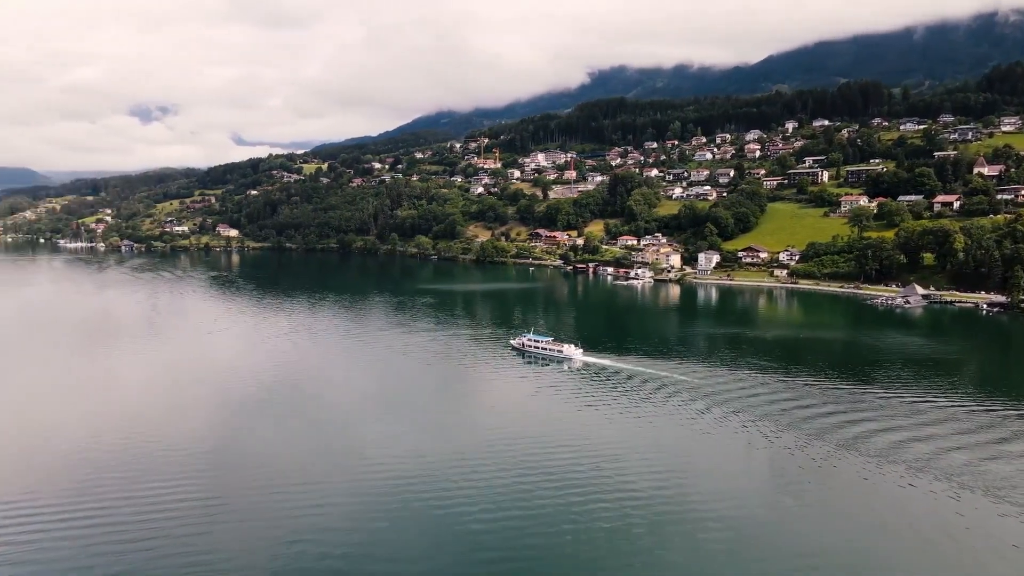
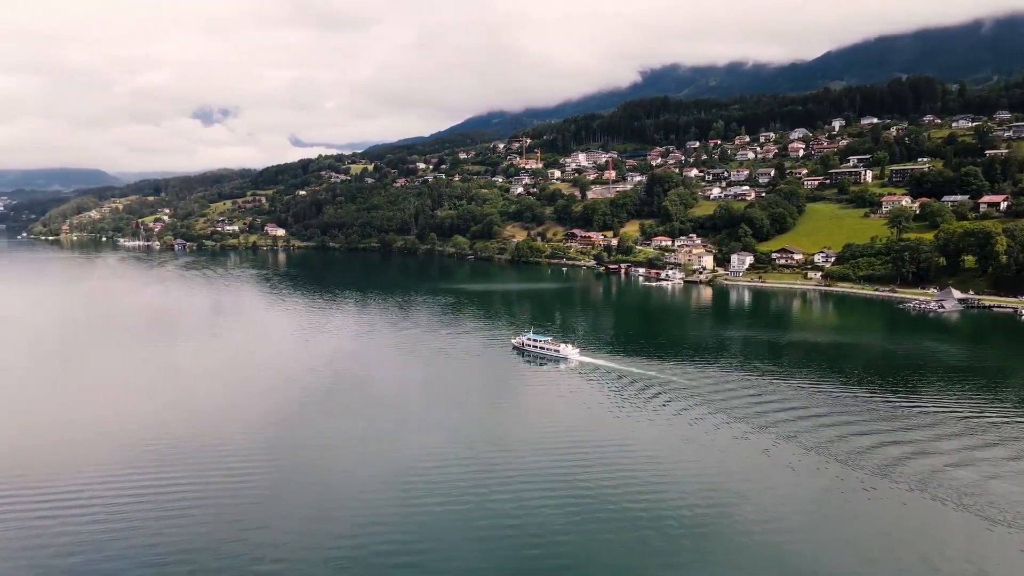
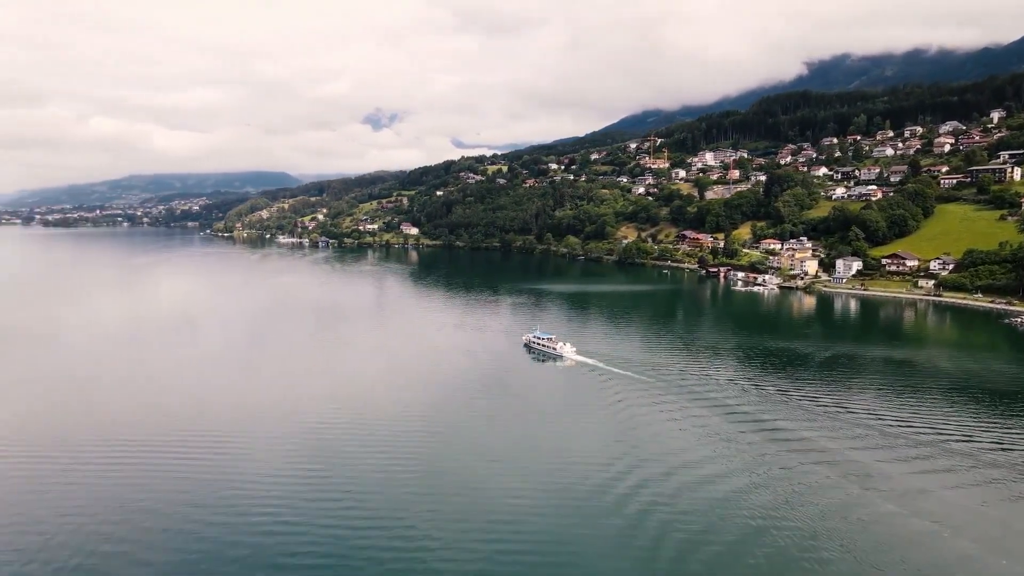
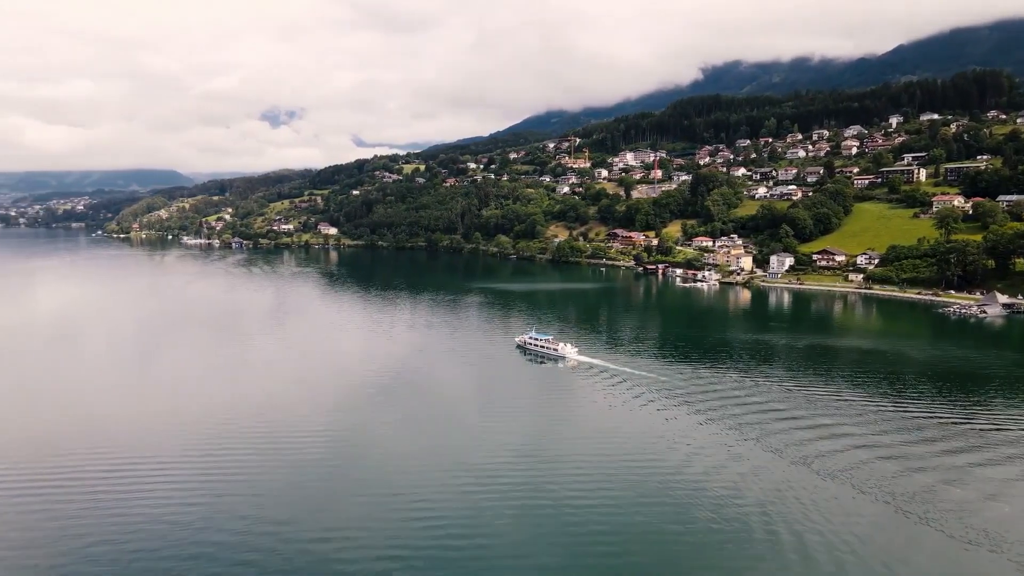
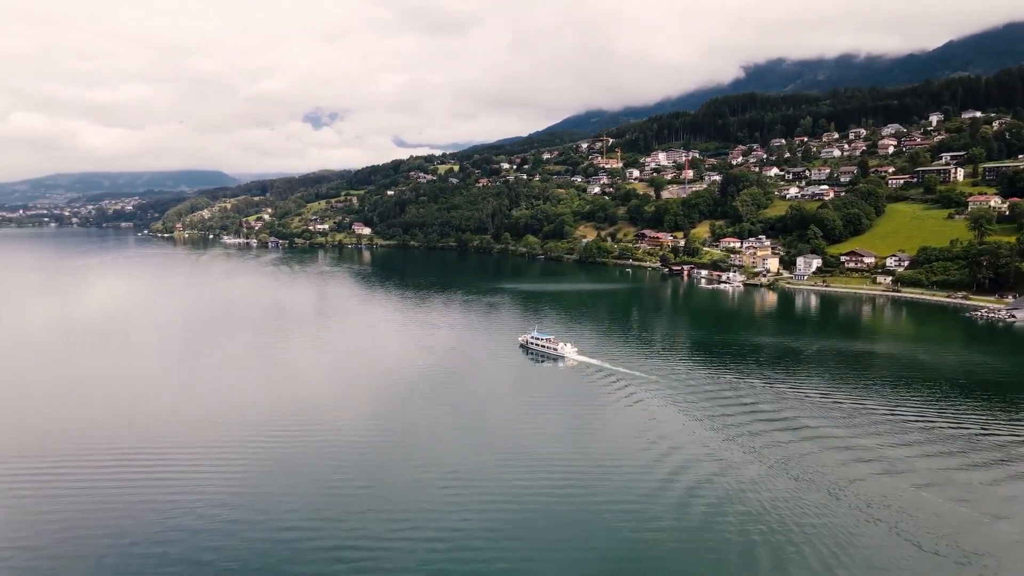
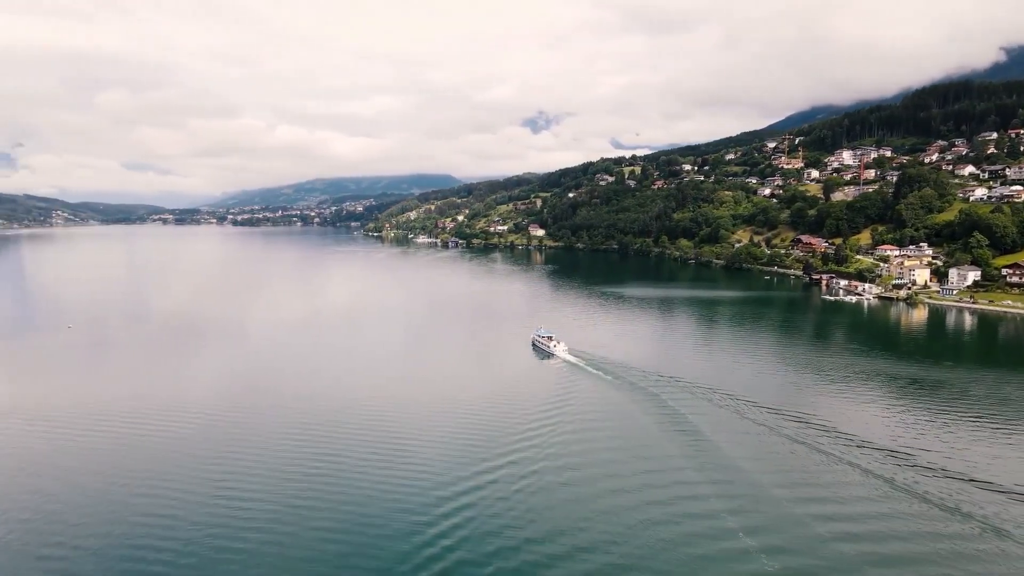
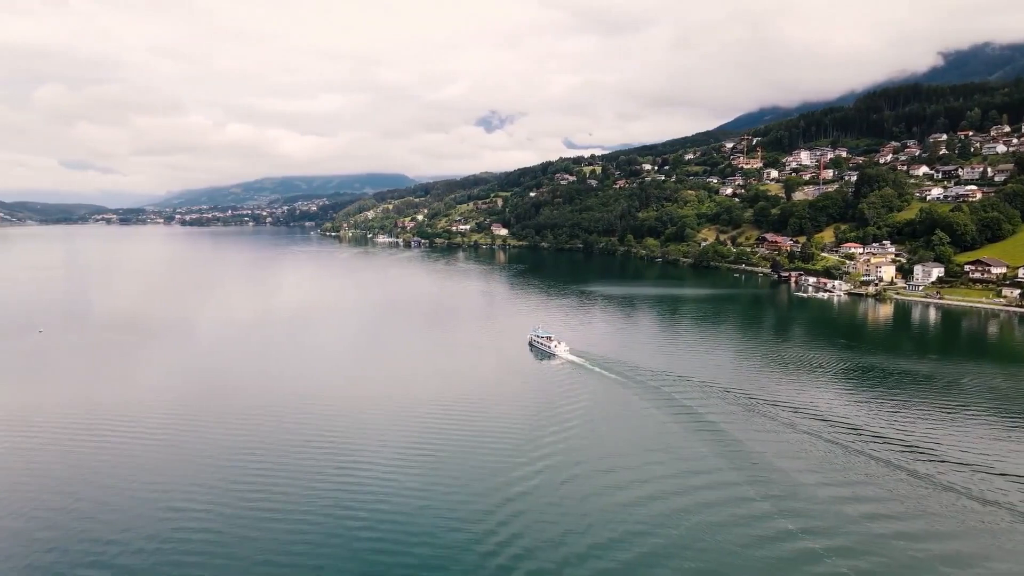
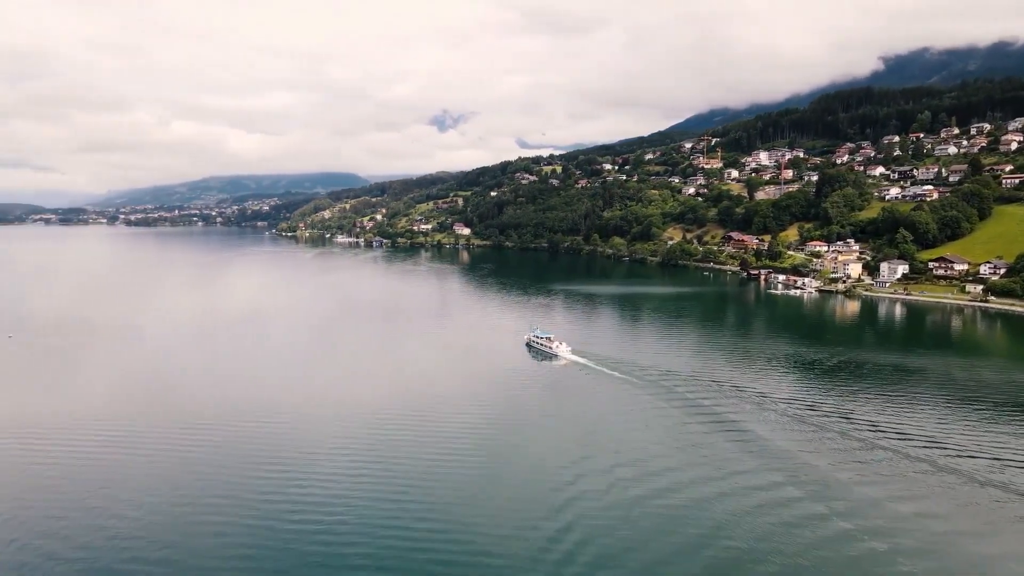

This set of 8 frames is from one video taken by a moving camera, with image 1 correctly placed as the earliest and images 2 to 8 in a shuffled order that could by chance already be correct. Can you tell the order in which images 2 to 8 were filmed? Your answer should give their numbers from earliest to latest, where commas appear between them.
2, 4, 5, 3, 8, 7, 6
